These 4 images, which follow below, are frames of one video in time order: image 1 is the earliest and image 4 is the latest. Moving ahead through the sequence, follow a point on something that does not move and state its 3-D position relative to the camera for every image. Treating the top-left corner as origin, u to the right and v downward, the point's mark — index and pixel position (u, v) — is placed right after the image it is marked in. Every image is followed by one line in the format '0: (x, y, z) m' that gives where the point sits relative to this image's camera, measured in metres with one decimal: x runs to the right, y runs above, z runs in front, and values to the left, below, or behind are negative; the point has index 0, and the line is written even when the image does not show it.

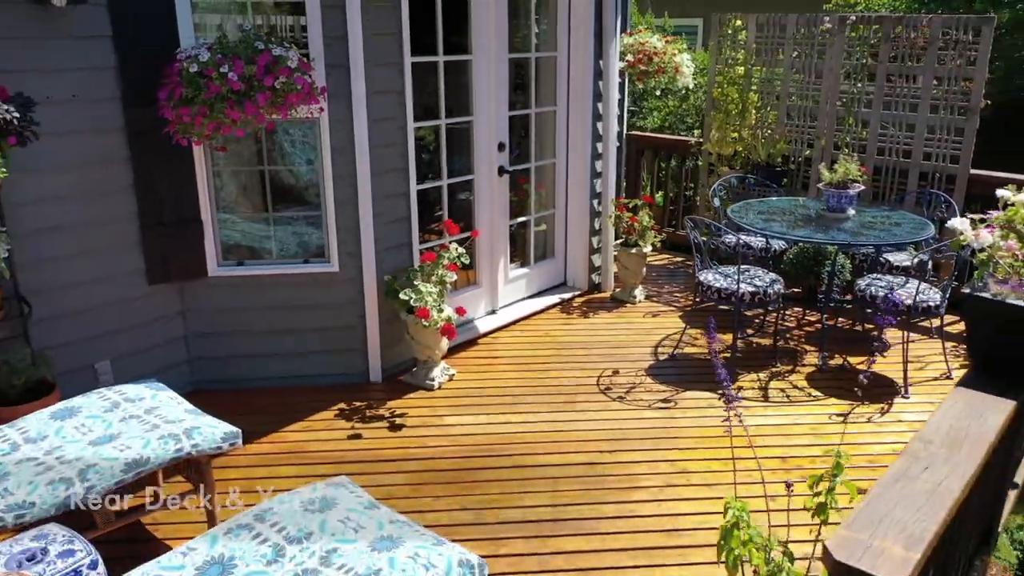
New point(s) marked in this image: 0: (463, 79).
0: (-0.2, +0.9, +4.0) m
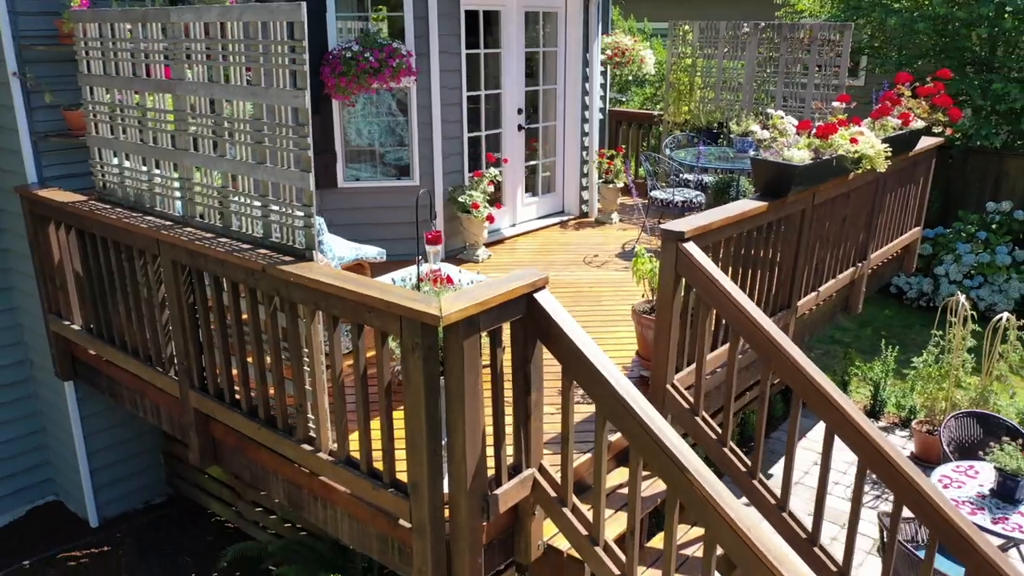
0: (-0.1, +1.4, +6.0) m
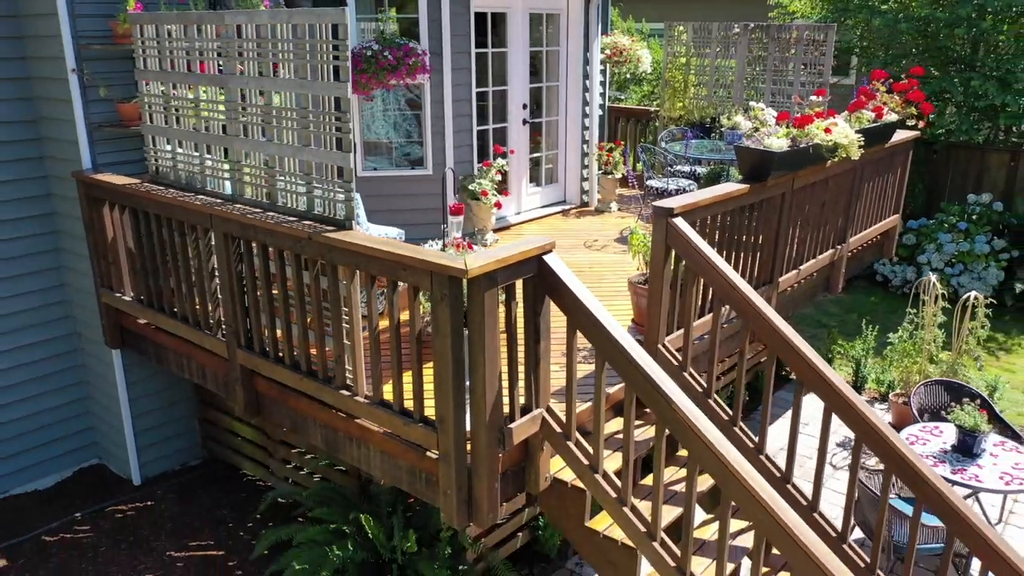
0: (-0.1, +1.5, +6.5) m
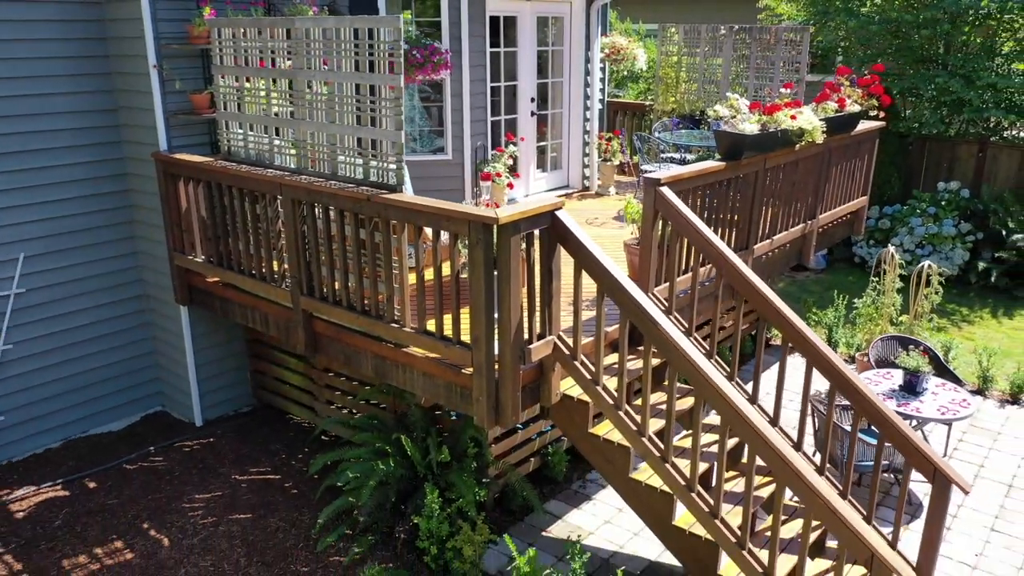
0: (0.0, +1.7, +7.3) m
